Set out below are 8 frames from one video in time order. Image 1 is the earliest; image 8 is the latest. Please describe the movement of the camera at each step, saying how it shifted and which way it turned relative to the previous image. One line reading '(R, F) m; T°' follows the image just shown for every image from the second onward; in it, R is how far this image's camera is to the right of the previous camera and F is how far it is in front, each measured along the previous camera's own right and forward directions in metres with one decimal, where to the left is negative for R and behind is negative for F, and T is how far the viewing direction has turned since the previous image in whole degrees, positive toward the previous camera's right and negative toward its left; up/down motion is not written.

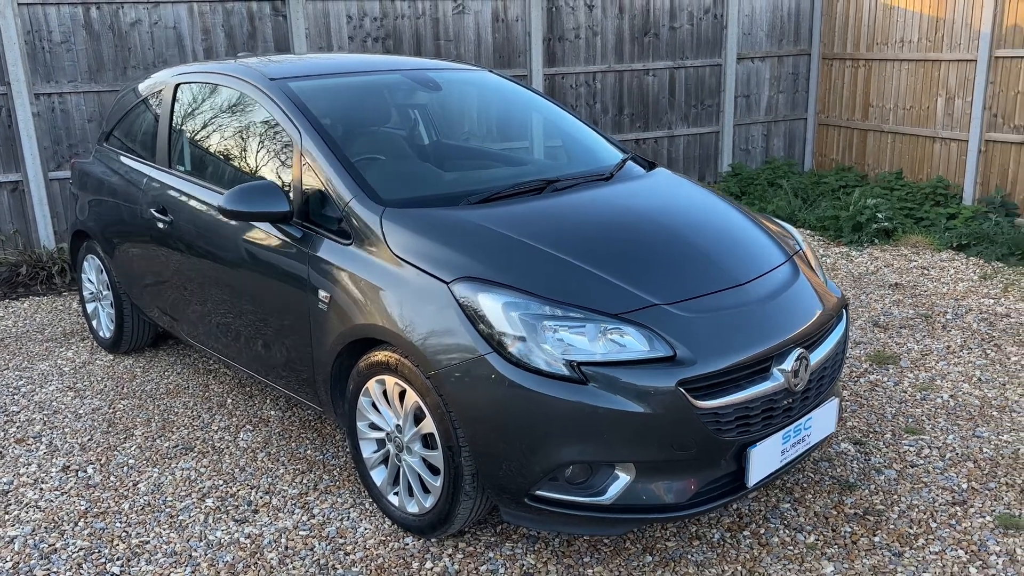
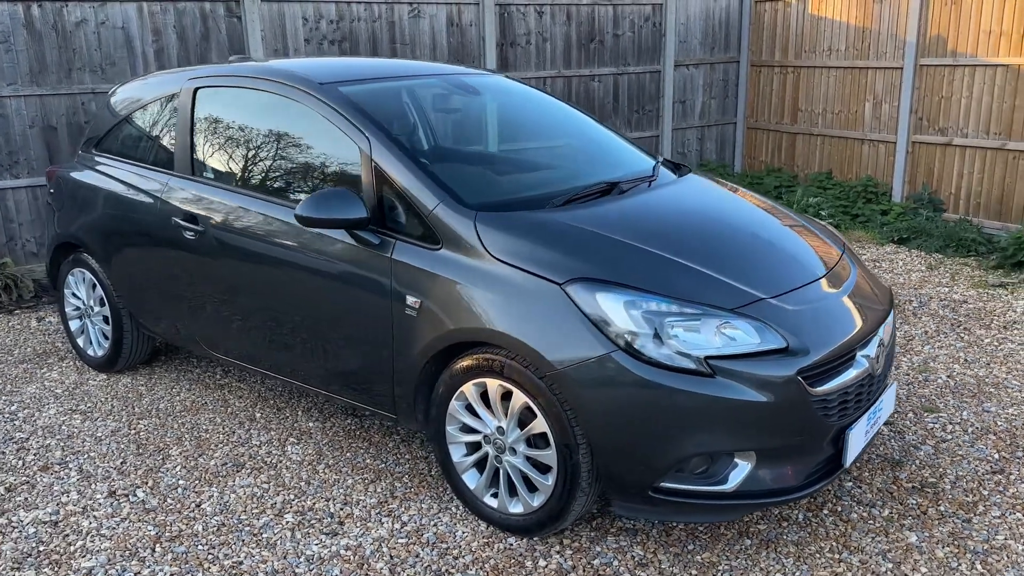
(-0.7, 0.0) m; +8°
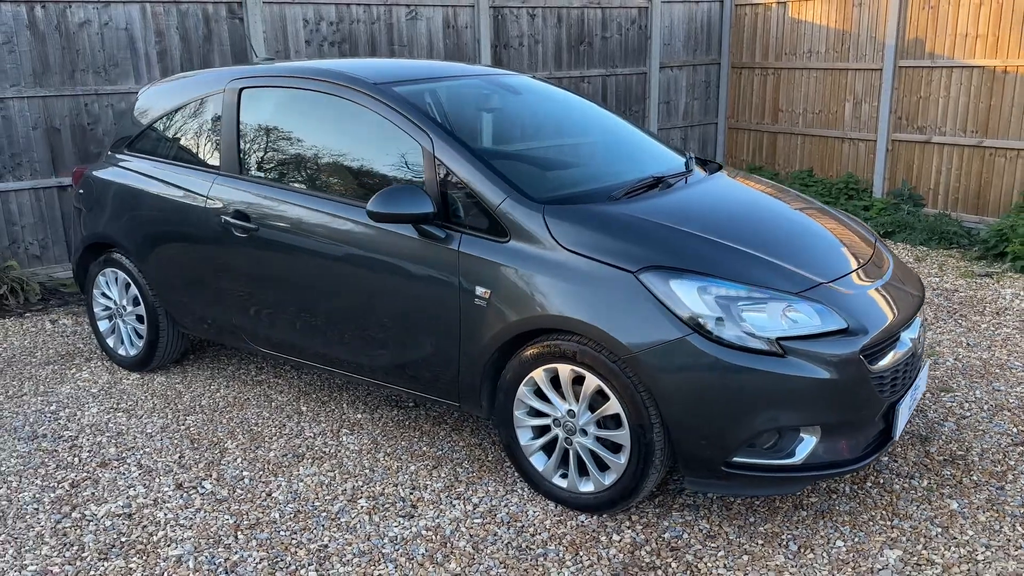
(-0.4, -0.1) m; +3°
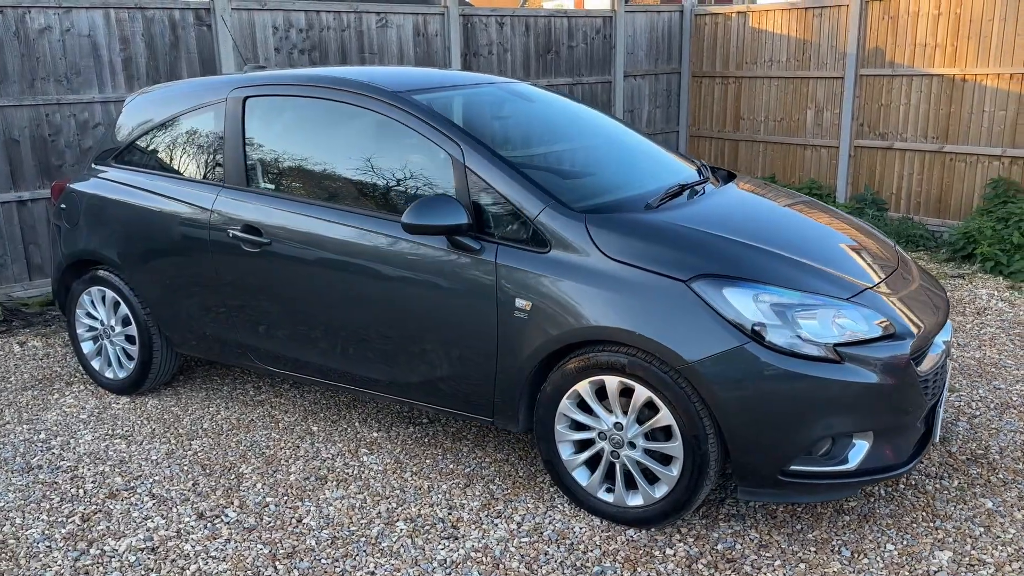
(-0.4, +0.1) m; +5°
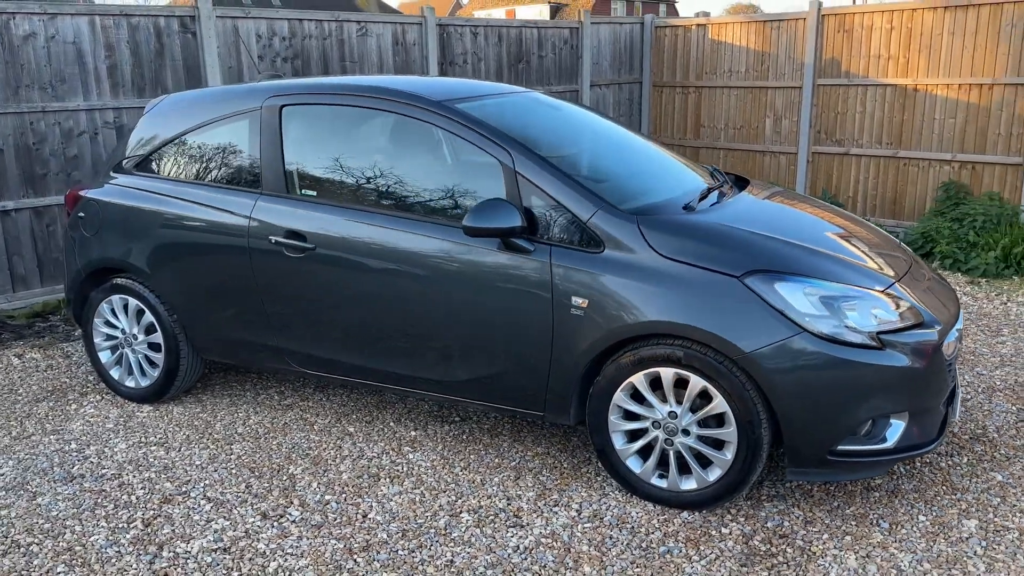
(-0.5, -0.1) m; +5°
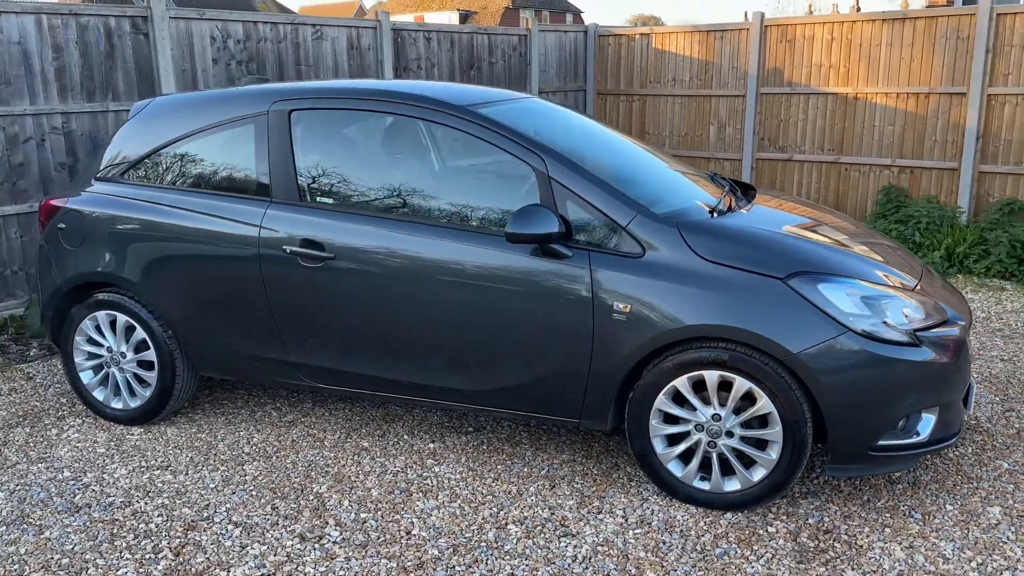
(-0.5, +0.1) m; +6°
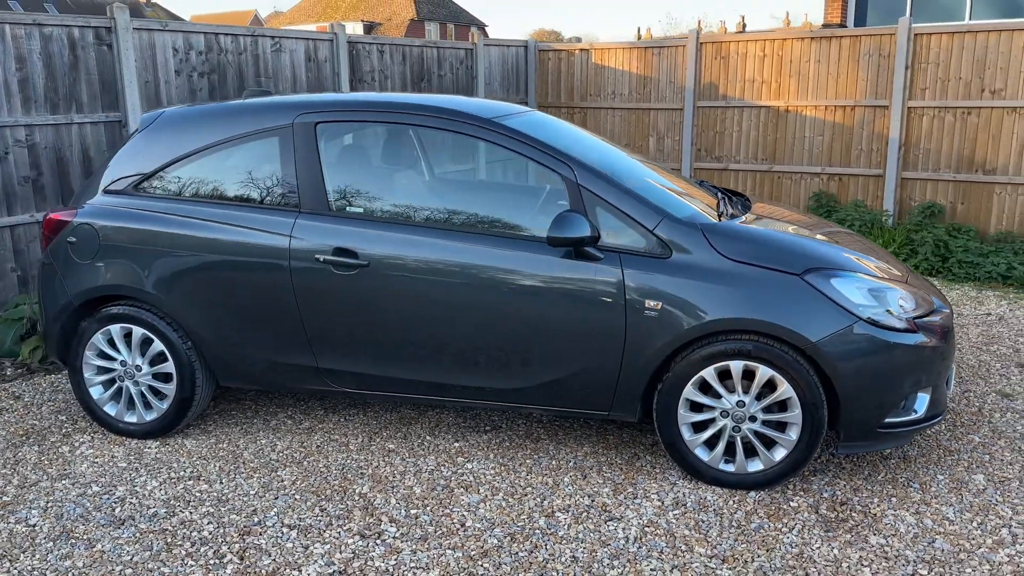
(-0.5, -0.1) m; +7°
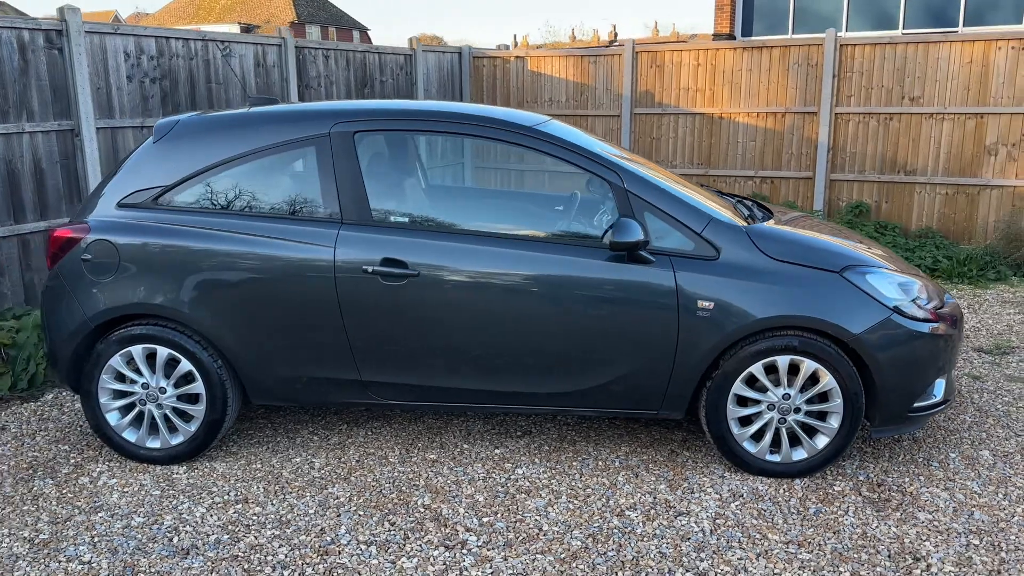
(-0.7, 0.0) m; +8°
